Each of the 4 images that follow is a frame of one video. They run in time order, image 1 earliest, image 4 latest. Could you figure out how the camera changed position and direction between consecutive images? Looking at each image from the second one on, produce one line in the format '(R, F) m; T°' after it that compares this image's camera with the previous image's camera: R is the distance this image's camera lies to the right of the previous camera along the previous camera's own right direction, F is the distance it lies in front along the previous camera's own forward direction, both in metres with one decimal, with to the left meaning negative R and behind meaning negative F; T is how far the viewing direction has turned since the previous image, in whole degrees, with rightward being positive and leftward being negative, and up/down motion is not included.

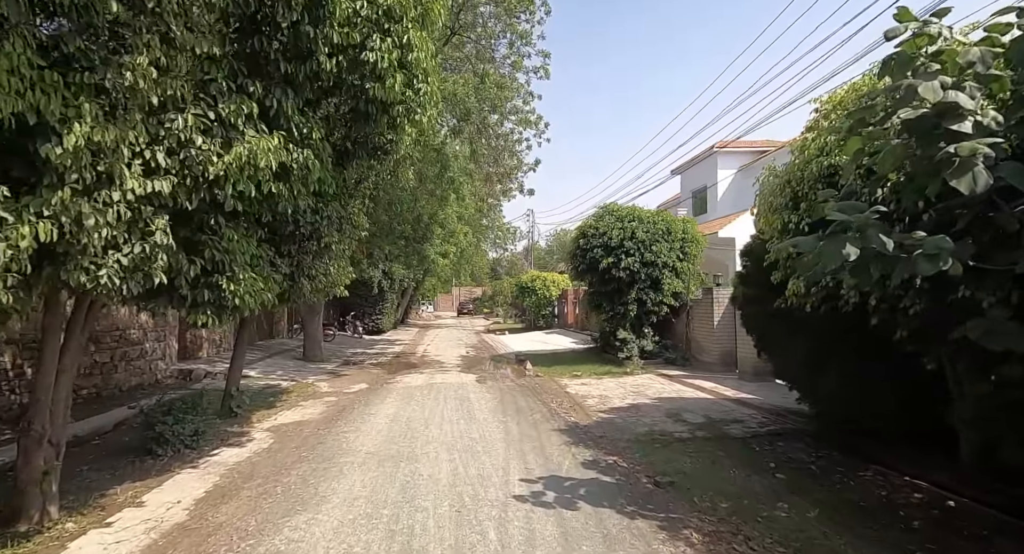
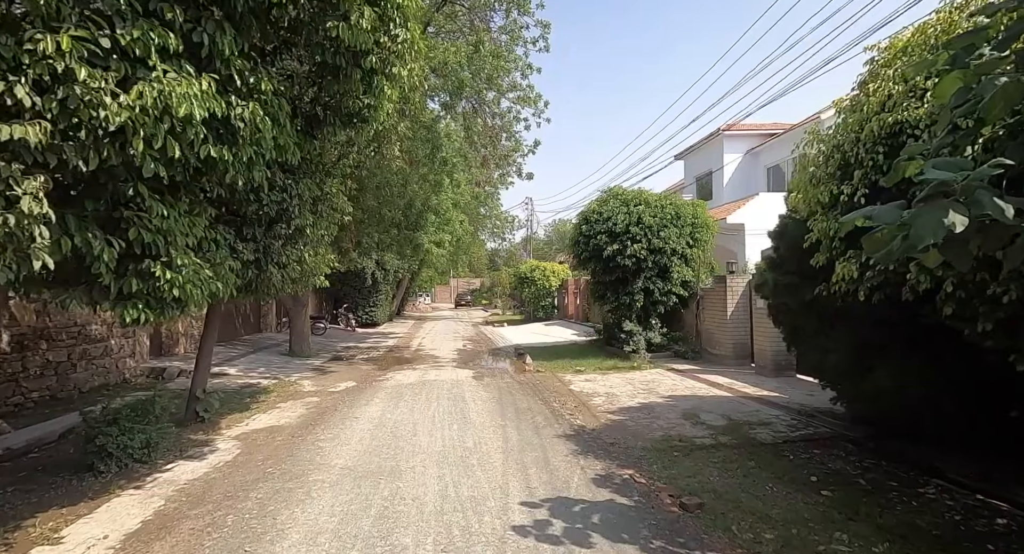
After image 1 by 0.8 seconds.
(0.0, +0.9) m; 0°
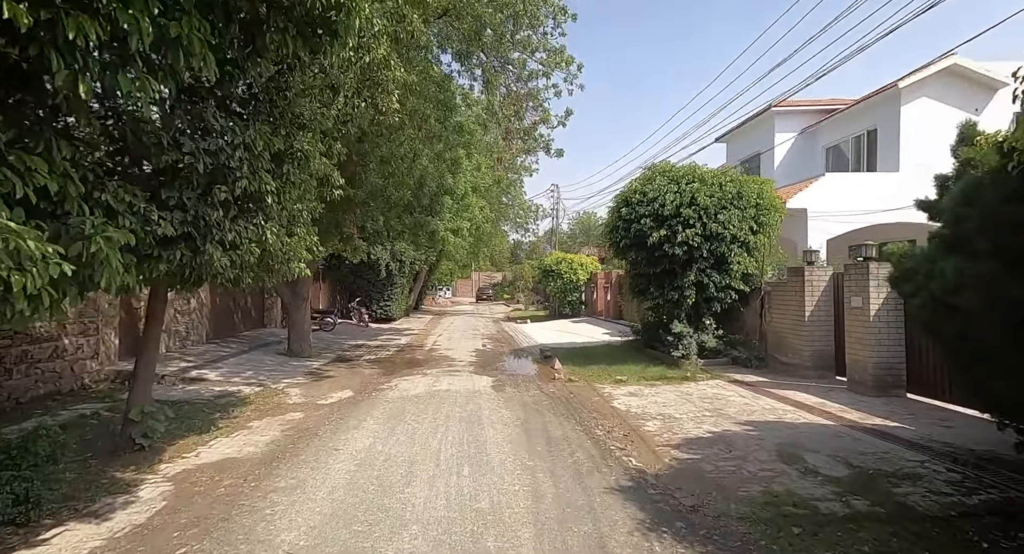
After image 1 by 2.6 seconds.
(-0.1, +2.1) m; -2°
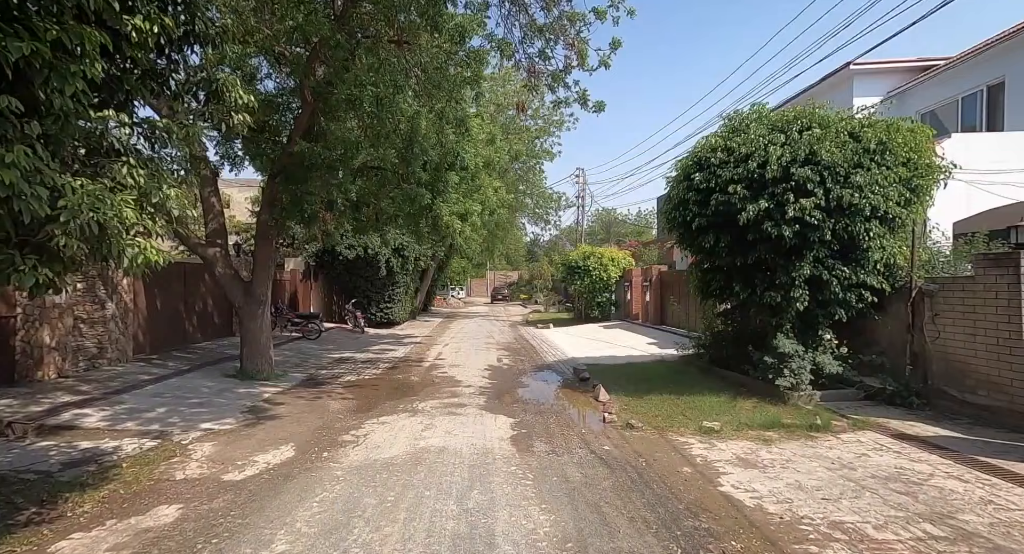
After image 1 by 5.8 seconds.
(-0.2, +3.7) m; -1°
